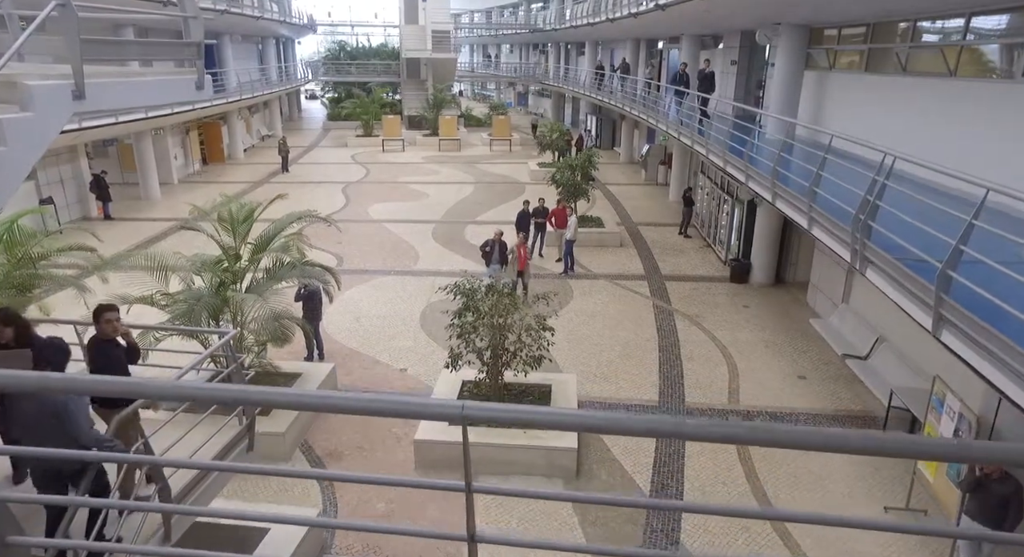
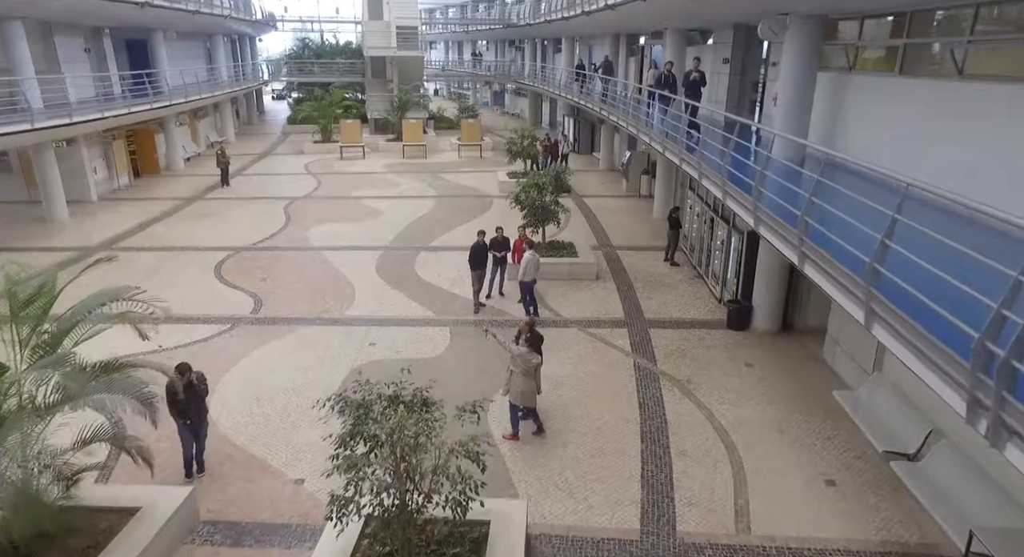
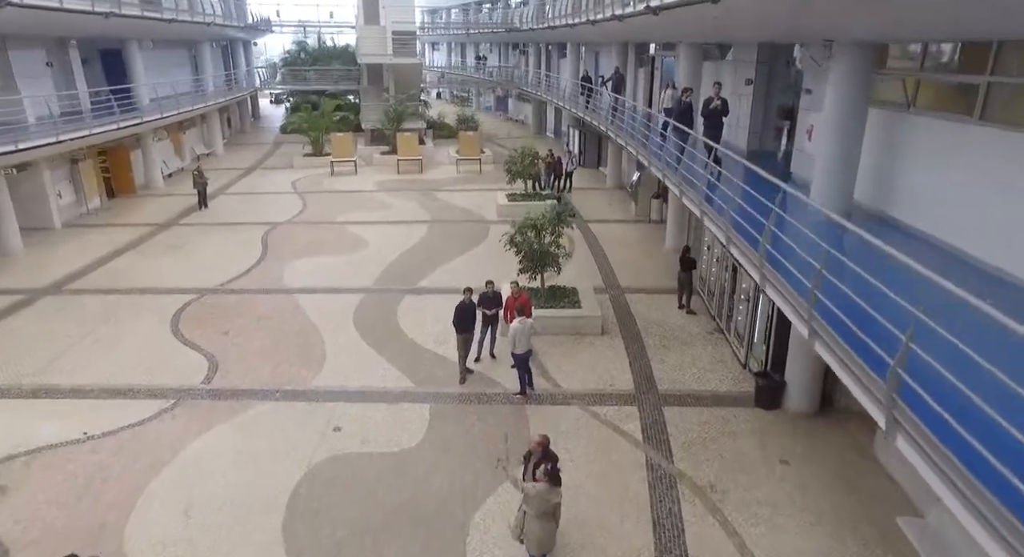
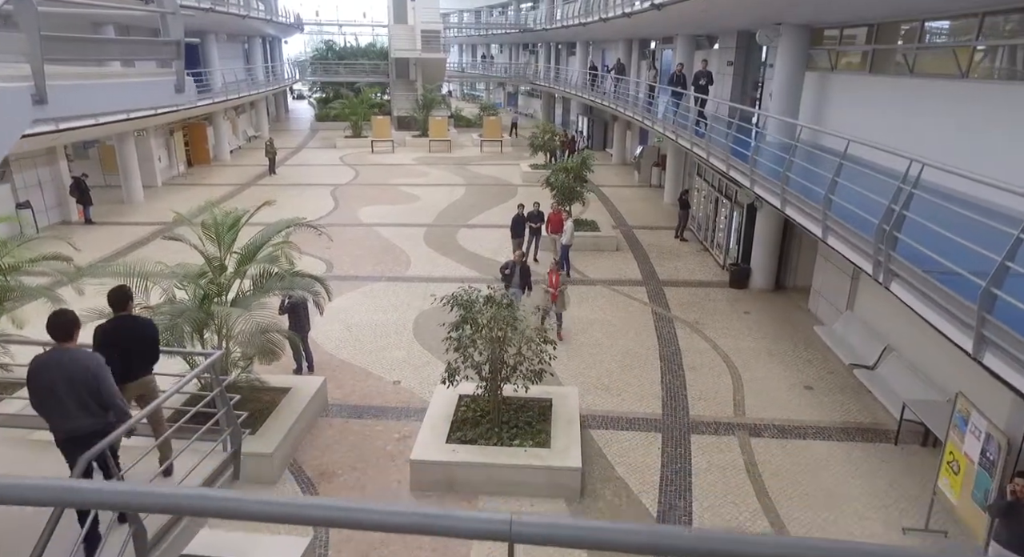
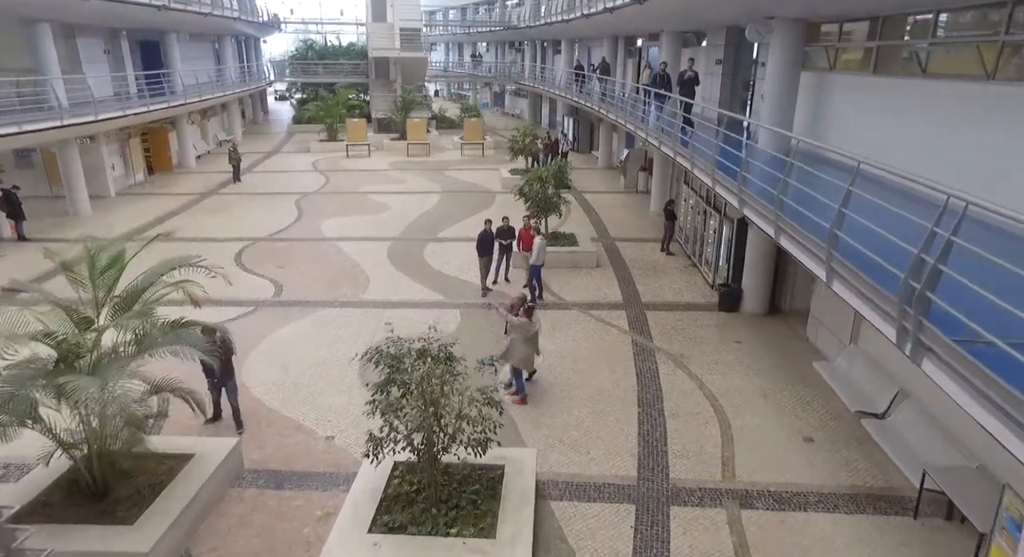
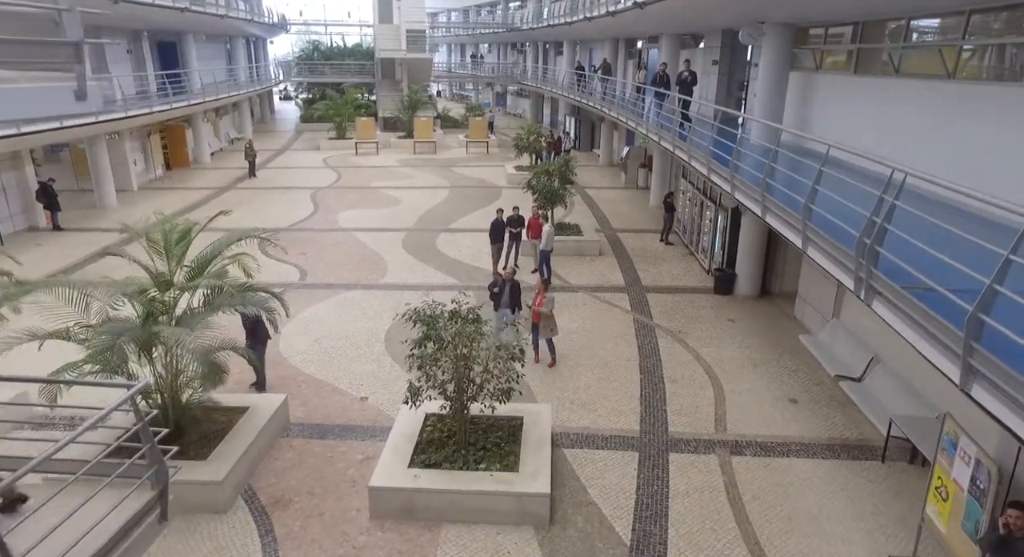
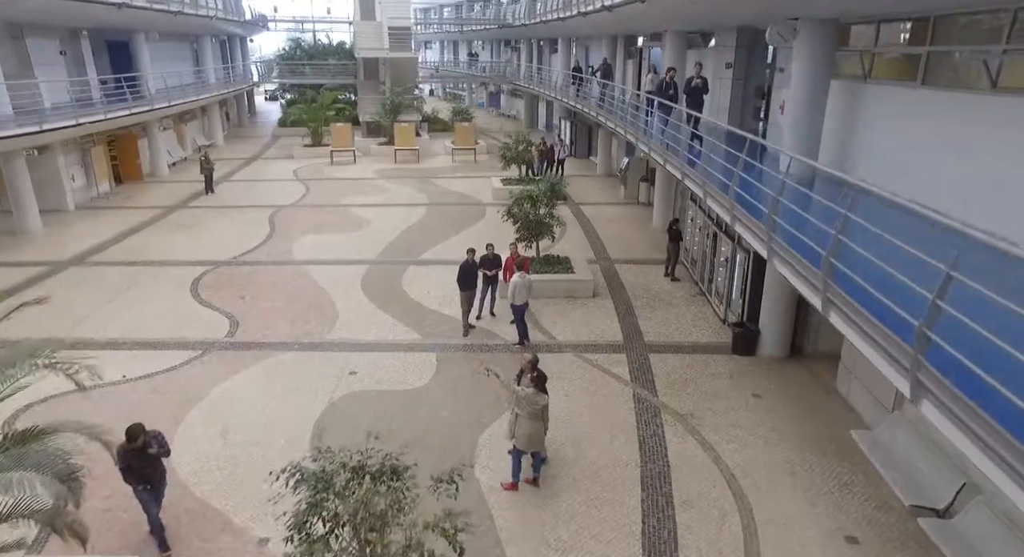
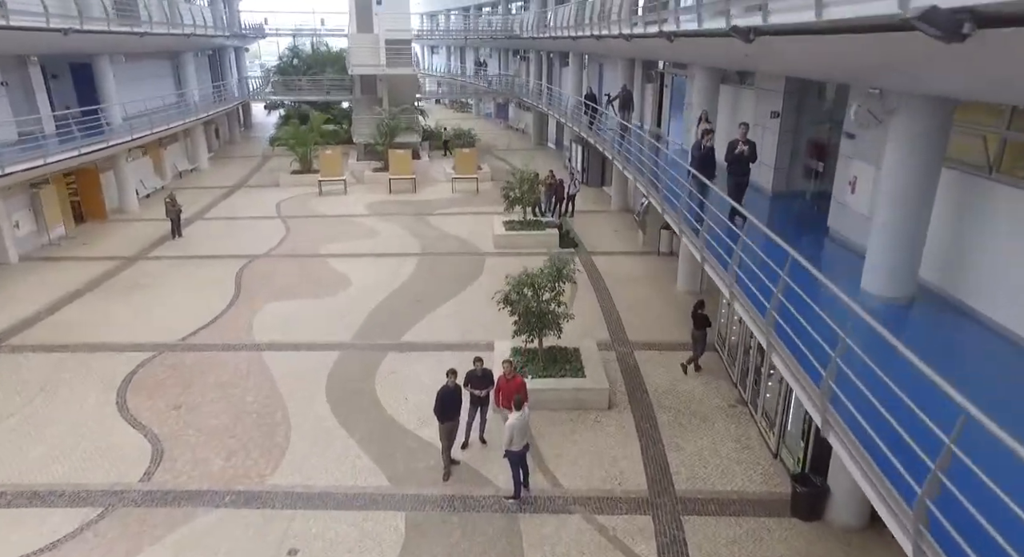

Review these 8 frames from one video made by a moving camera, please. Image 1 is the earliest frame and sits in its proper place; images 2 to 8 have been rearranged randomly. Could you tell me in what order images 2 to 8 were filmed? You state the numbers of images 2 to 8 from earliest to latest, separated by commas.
4, 6, 5, 2, 7, 3, 8
